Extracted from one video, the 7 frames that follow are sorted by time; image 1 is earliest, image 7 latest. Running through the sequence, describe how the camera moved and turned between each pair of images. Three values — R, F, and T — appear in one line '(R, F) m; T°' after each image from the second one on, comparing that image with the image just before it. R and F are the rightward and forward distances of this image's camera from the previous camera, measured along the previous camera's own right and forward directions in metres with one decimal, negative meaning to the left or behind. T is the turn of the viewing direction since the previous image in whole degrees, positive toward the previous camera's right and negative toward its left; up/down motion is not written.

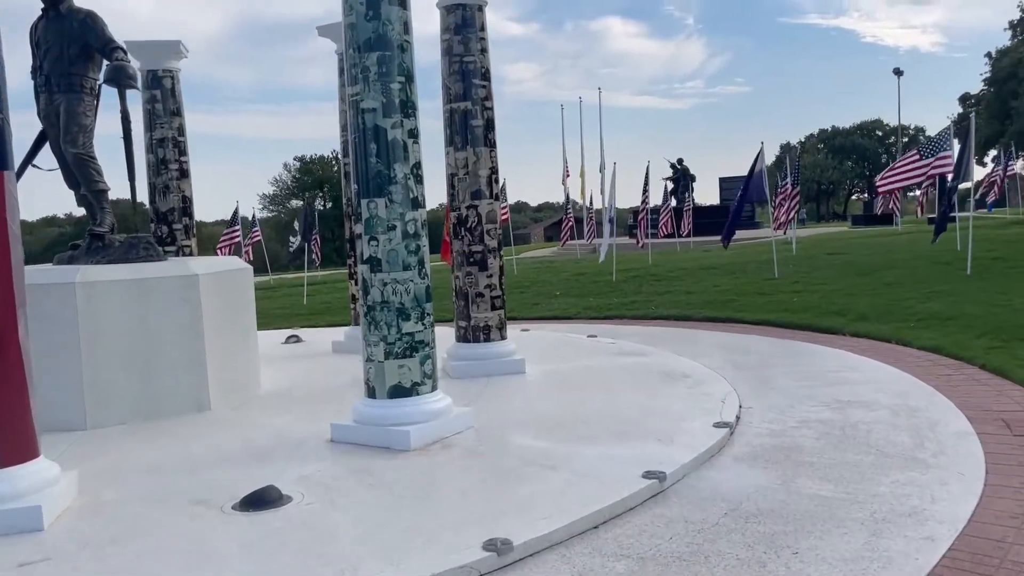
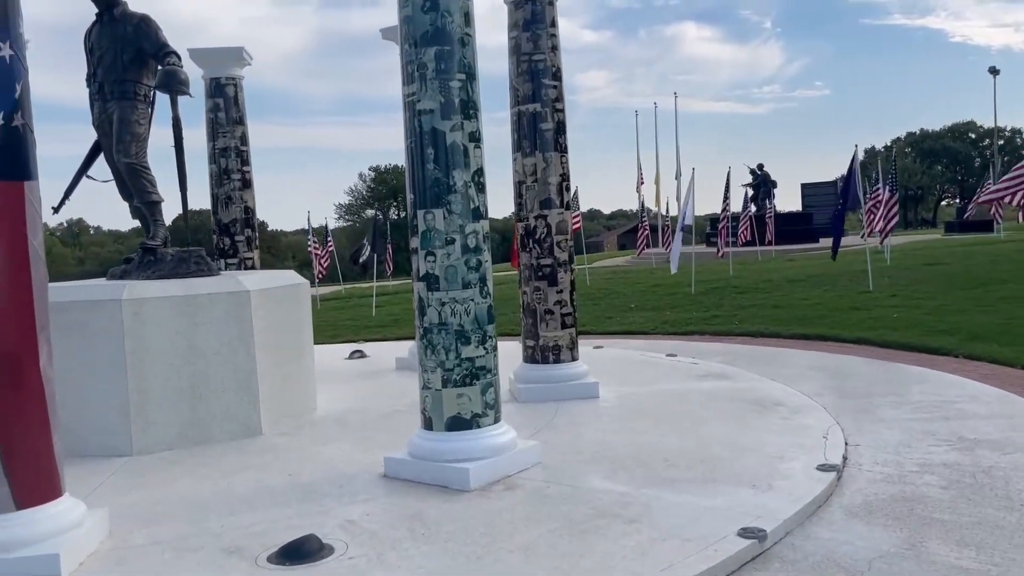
(0.0, +0.7) m; -5°
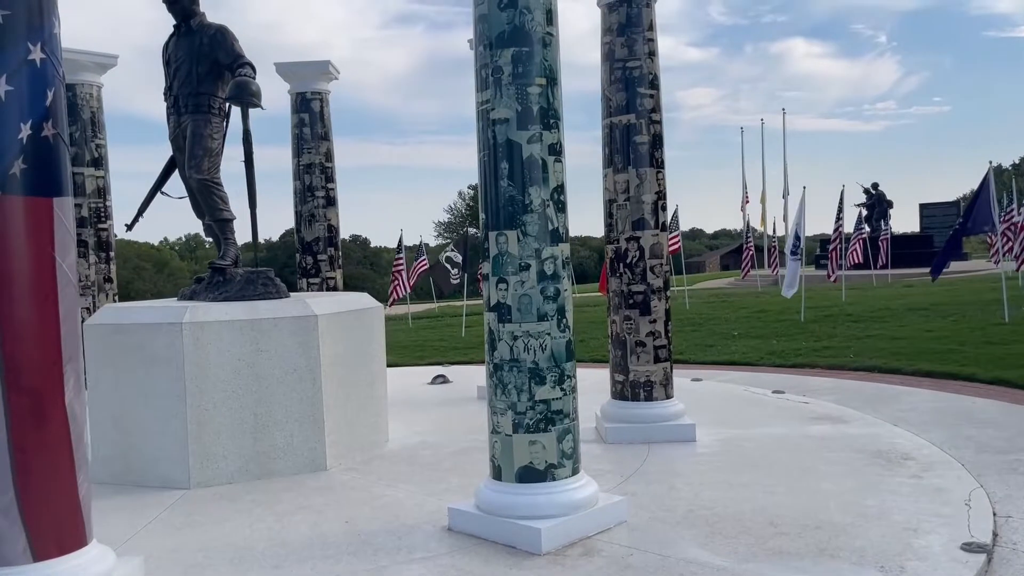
(+0.1, +0.7) m; -7°
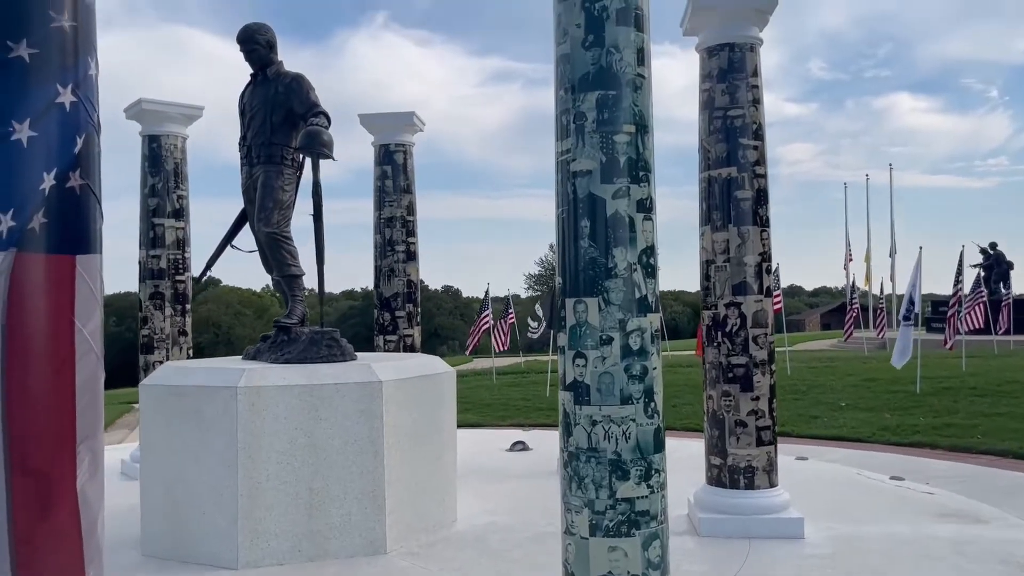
(+0.1, +0.7) m; -6°
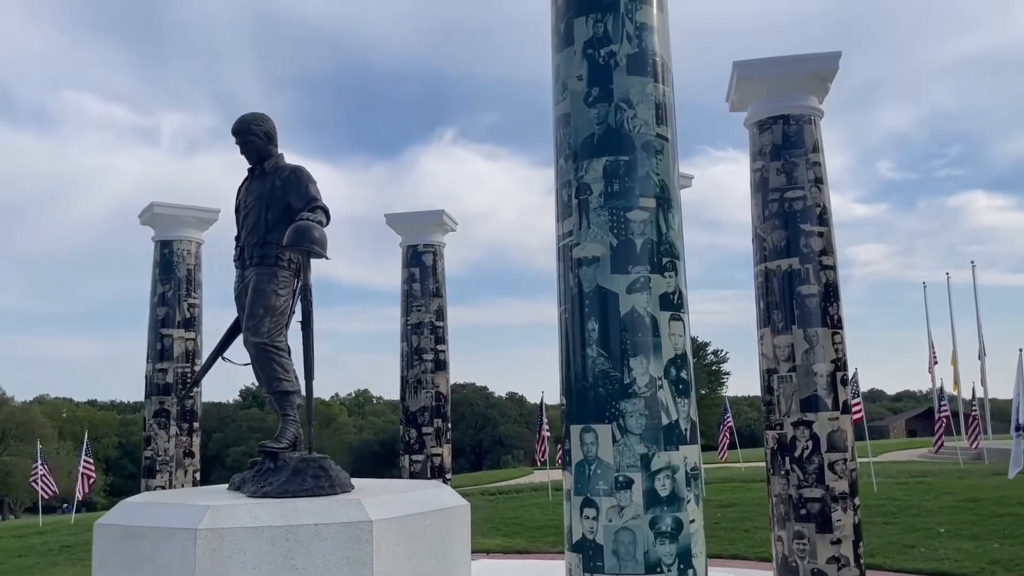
(+0.3, +1.1) m; -5°
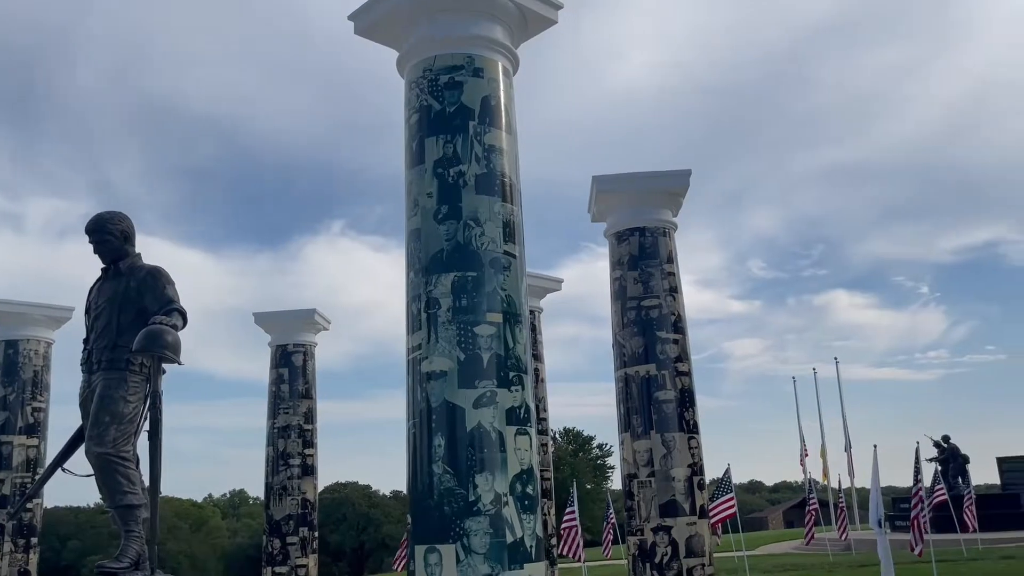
(+0.2, 0.0) m; +8°
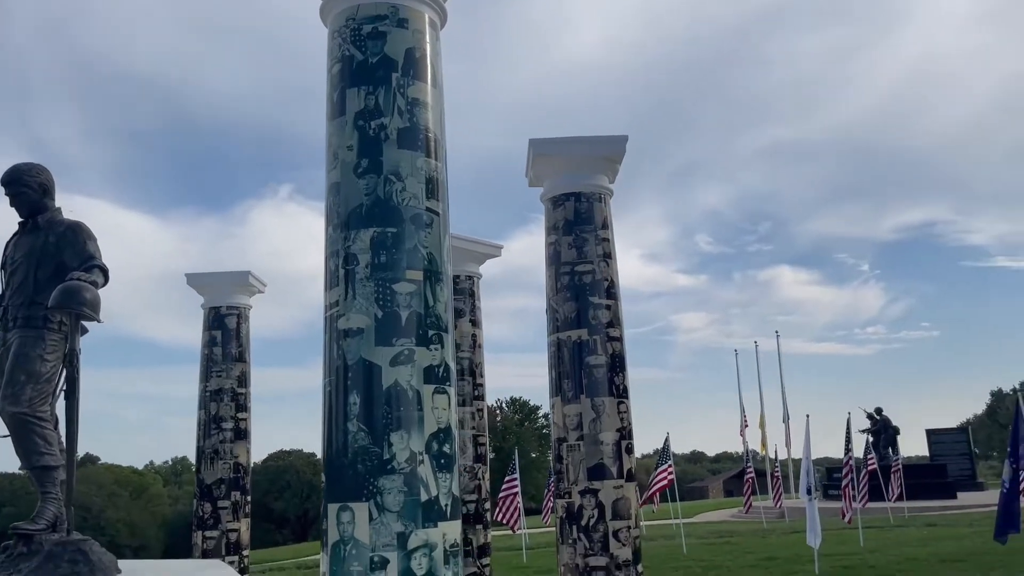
(+0.1, 0.0) m; +3°
